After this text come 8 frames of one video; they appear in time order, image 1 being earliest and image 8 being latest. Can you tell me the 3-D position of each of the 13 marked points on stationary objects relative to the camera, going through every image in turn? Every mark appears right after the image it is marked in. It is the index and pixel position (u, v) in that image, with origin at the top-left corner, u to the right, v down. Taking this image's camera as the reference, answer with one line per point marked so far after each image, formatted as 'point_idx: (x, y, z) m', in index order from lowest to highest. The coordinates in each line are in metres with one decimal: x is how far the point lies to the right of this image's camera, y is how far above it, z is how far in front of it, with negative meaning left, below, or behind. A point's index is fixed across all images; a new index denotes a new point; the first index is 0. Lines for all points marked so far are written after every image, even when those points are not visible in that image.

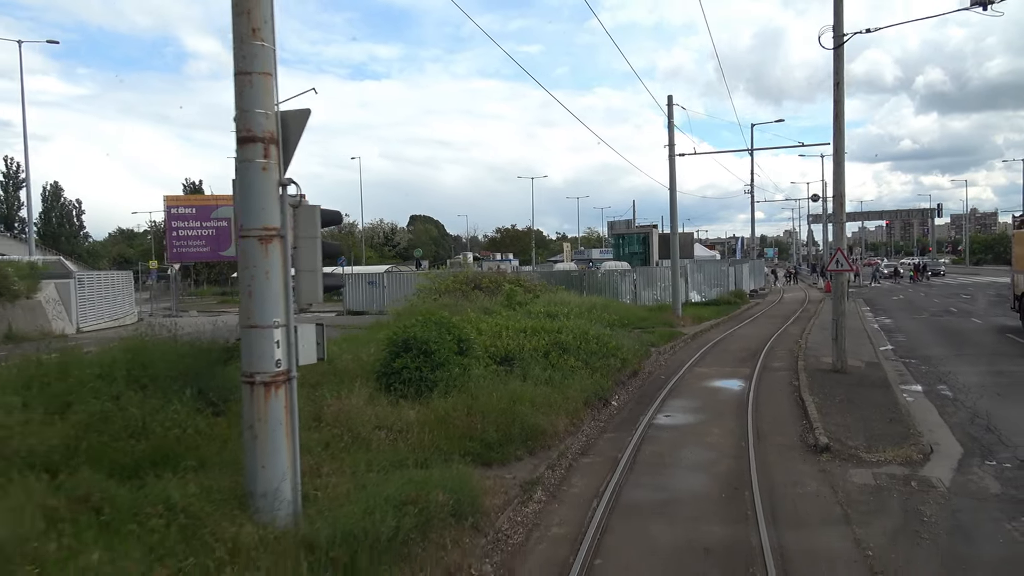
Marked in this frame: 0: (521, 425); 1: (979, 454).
0: (+0.1, -1.4, +7.8) m
1: (+5.0, -1.8, +8.0) m
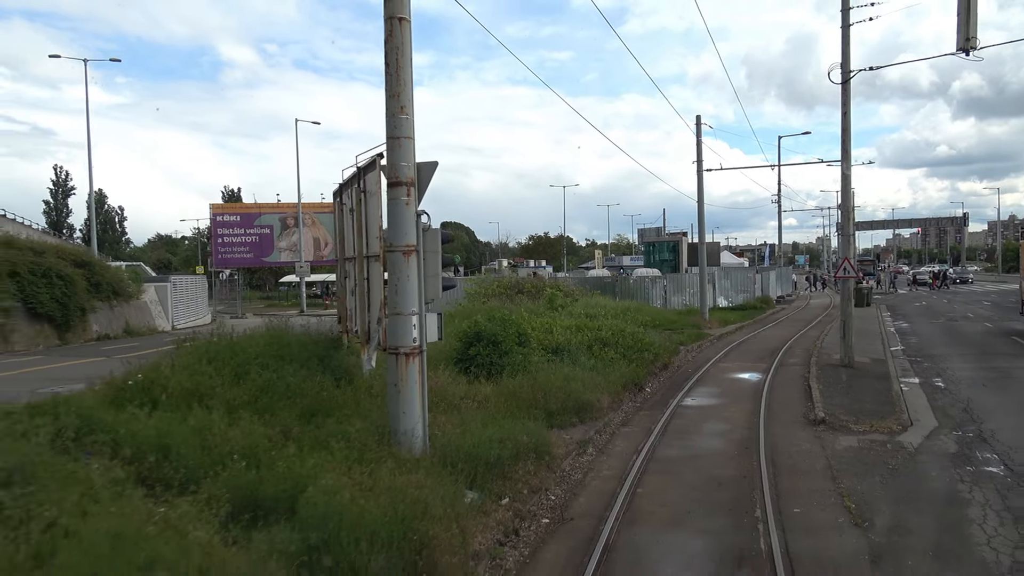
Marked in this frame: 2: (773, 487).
0: (+0.8, -1.4, +9.8) m
1: (+5.7, -1.8, +9.8) m
2: (+2.6, -1.9, +7.4) m
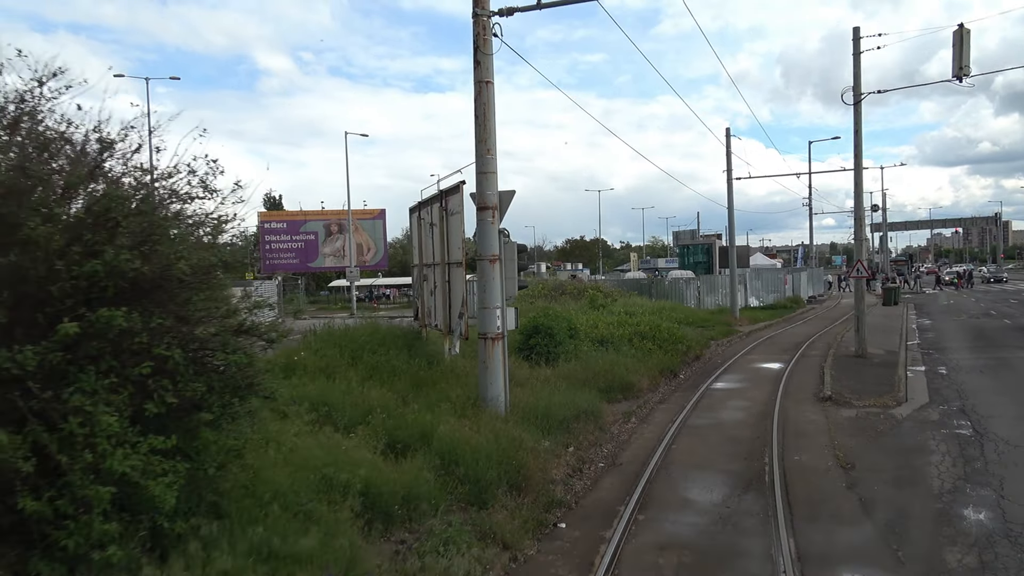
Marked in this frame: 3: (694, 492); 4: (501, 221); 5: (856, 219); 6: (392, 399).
0: (+1.7, -1.4, +11.8) m
1: (+6.6, -1.8, +11.6) m
2: (+3.3, -1.9, +9.3) m
3: (+1.8, -2.0, +7.4) m
4: (-0.1, +0.9, +9.2) m
5: (+7.8, +1.6, +17.0) m
6: (-1.3, -1.2, +8.3) m
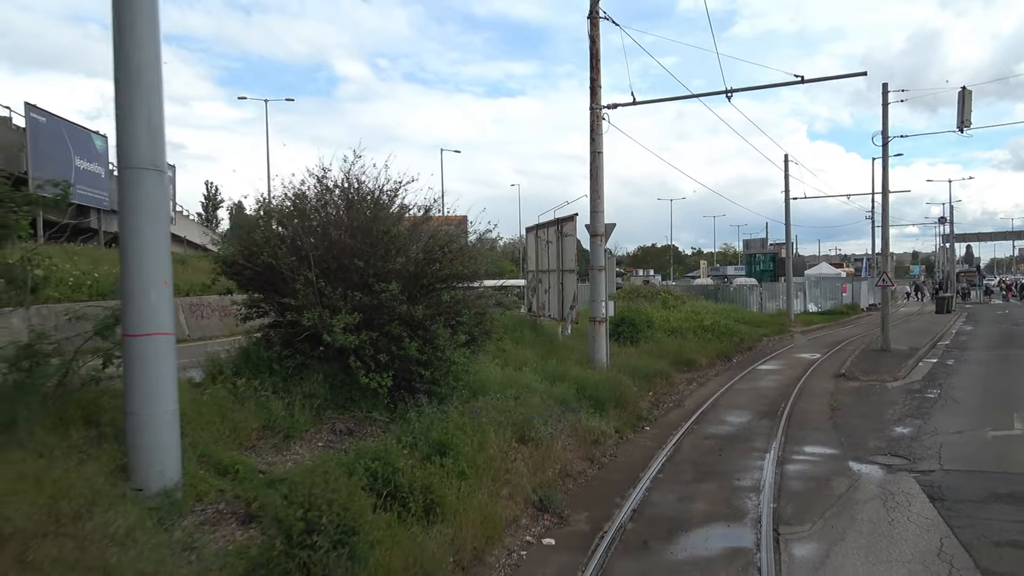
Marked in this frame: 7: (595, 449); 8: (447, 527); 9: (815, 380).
0: (+3.7, -1.5, +16.1) m
1: (+8.6, -1.9, +15.5) m
2: (+5.1, -2.0, +13.5) m
3: (+3.4, -2.0, +11.7) m
4: (+1.7, +0.9, +13.7) m
5: (+10.3, +1.4, +20.8) m
6: (+0.5, -1.1, +12.9) m
7: (+1.0, -1.9, +9.0) m
8: (-0.4, -1.7, +5.4) m
9: (+6.2, -1.9, +15.5) m
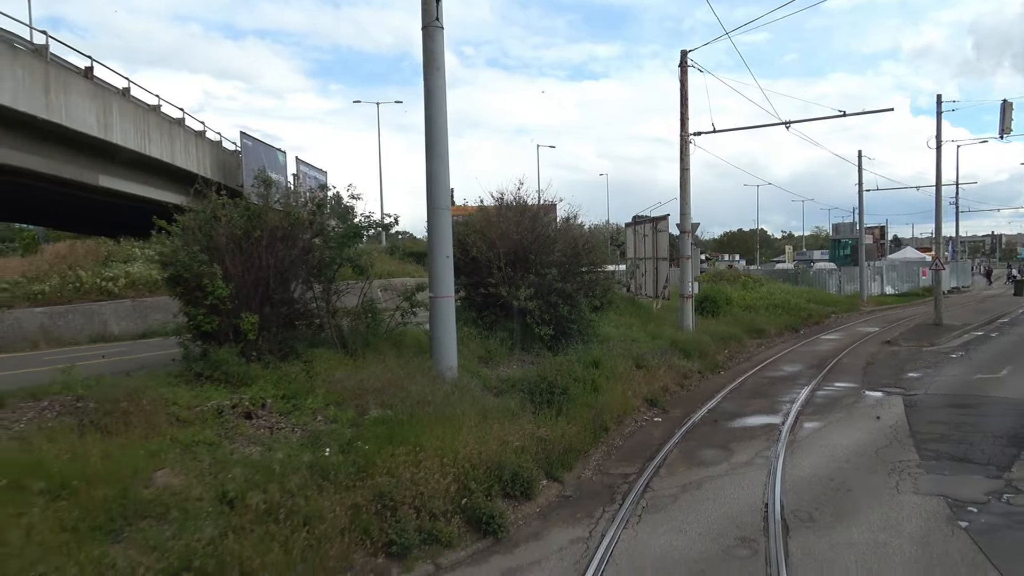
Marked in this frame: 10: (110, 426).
0: (+6.6, -1.1, +20.1) m
1: (+11.3, -1.5, +19.0) m
2: (+7.7, -1.6, +17.4) m
3: (+5.8, -1.7, +15.9) m
4: (+4.3, +1.2, +17.9) m
5: (+13.6, +1.9, +24.0) m
6: (+3.0, -0.8, +17.4) m
7: (+3.1, -1.6, +13.4) m
8: (+1.3, -1.4, +9.9) m
9: (+9.0, -1.5, +19.2) m
10: (-3.9, -1.3, +7.2) m
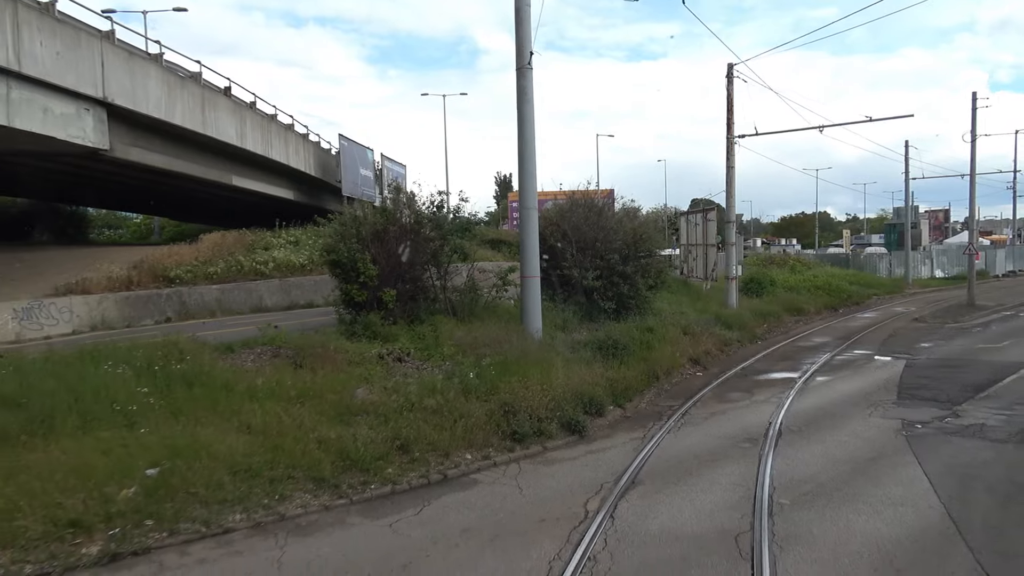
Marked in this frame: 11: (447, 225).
0: (+8.6, -0.5, +22.6) m
1: (+13.2, -1.0, +21.1) m
2: (+9.5, -1.1, +19.8) m
3: (+7.5, -1.2, +18.4) m
4: (+6.1, +1.7, +20.5) m
5: (+15.9, +2.5, +25.9) m
6: (+4.8, -0.3, +20.1) m
7: (+4.6, -1.2, +16.2) m
8: (+2.5, -1.1, +12.9) m
9: (+10.9, -1.0, +21.5) m
10: (-2.8, -1.0, +10.5) m
11: (-1.1, +1.2, +13.7) m
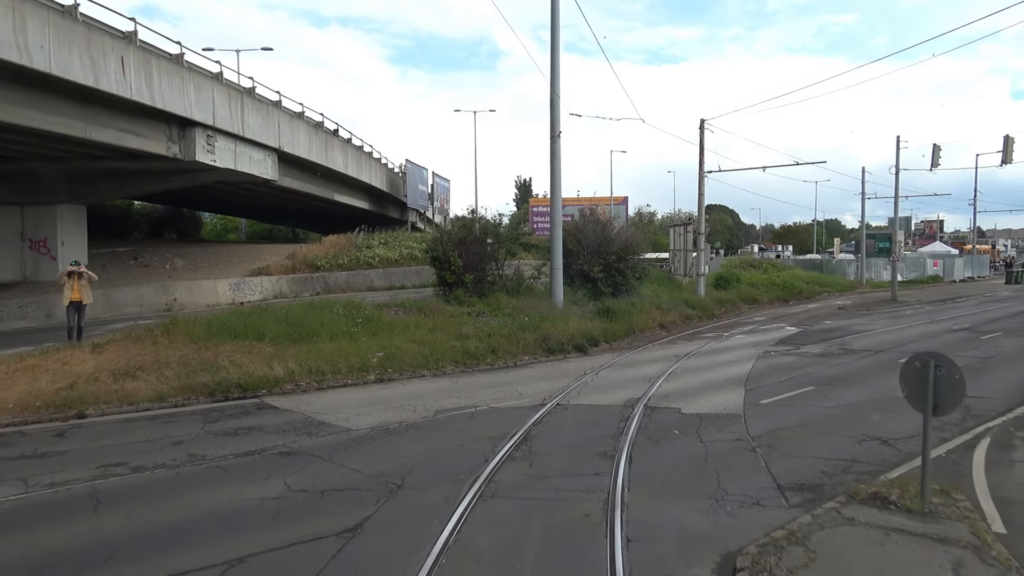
0: (+9.6, -0.4, +30.0) m
1: (+14.2, -0.9, +28.5) m
2: (+10.5, -1.0, +27.2) m
3: (+8.4, -1.0, +25.9) m
4: (+7.2, +1.9, +28.0) m
5: (+17.1, +2.5, +33.2) m
6: (+5.8, -0.1, +27.6) m
7: (+5.5, -1.0, +23.7) m
8: (+3.4, -0.8, +20.4) m
9: (+12.0, -0.9, +28.9) m
10: (-2.0, -0.6, +18.2) m
11: (-0.2, +1.5, +21.3) m
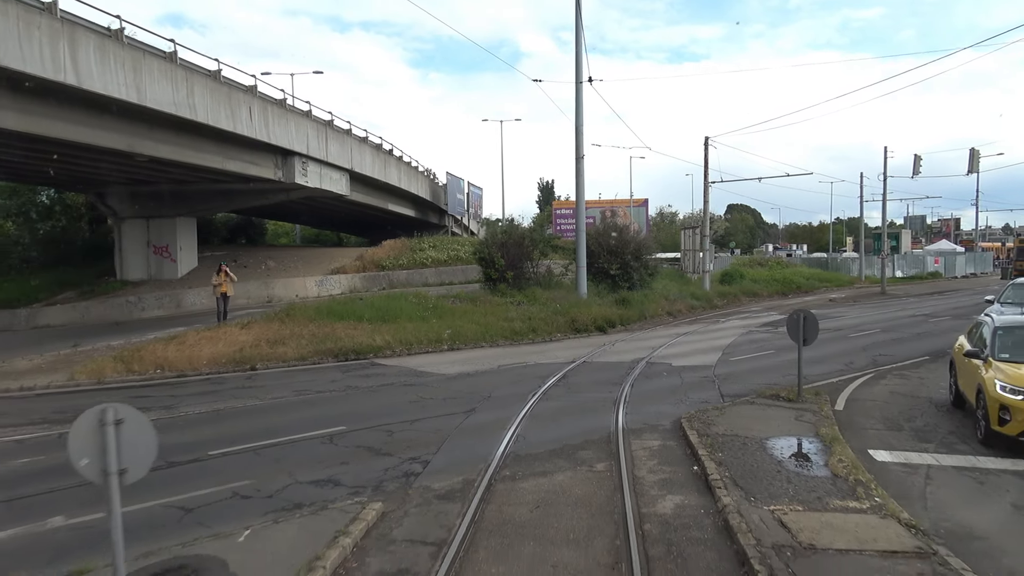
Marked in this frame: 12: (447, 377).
0: (+11.0, -0.1, +34.3) m
1: (+15.6, -0.6, +32.6) m
2: (+11.8, -0.7, +31.5) m
3: (+9.7, -0.8, +30.2) m
4: (+8.5, +2.2, +32.3) m
5: (+18.6, +2.8, +37.2) m
6: (+7.1, +0.2, +32.0) m
7: (+6.7, -0.8, +28.1) m
8: (+4.5, -0.6, +24.9) m
9: (+13.3, -0.6, +33.1) m
10: (-0.9, -0.4, +22.8) m
11: (+0.9, +1.7, +25.9) m
12: (-1.2, -1.7, +14.1) m
